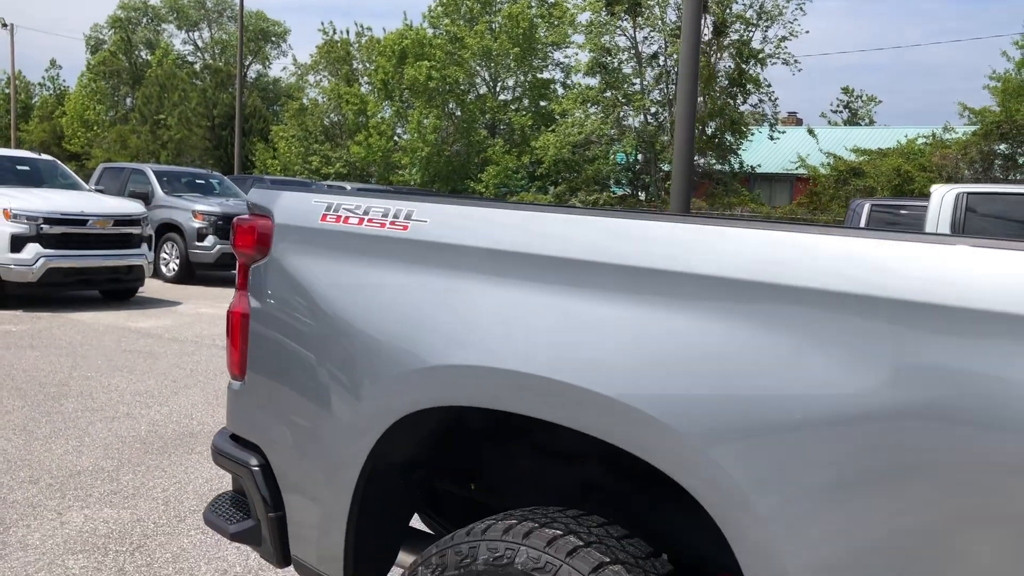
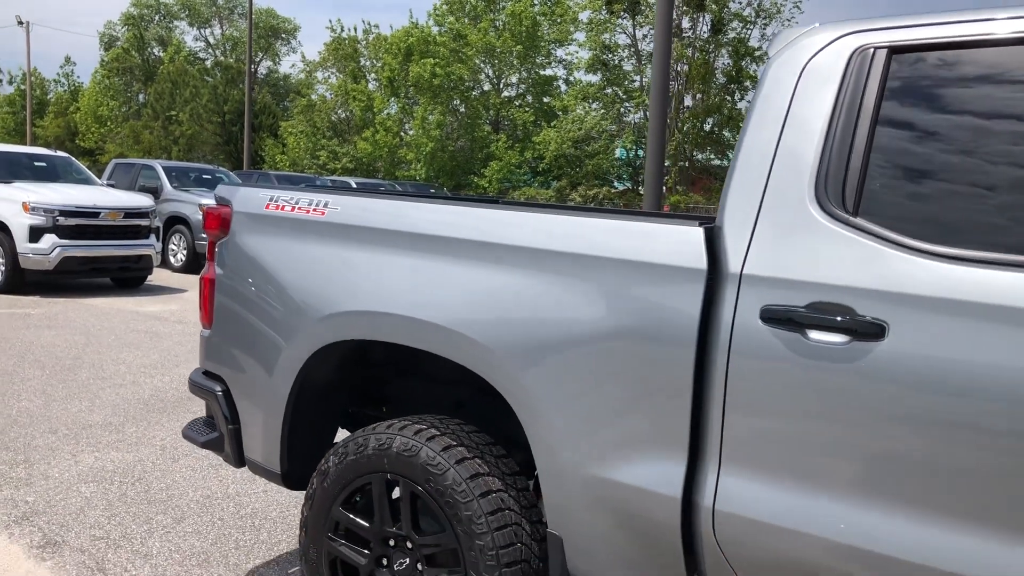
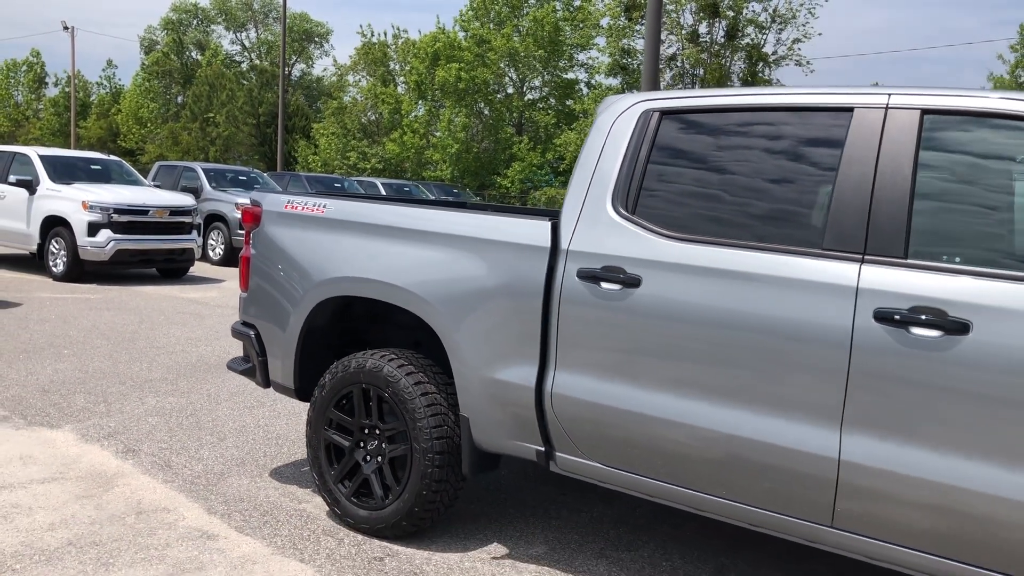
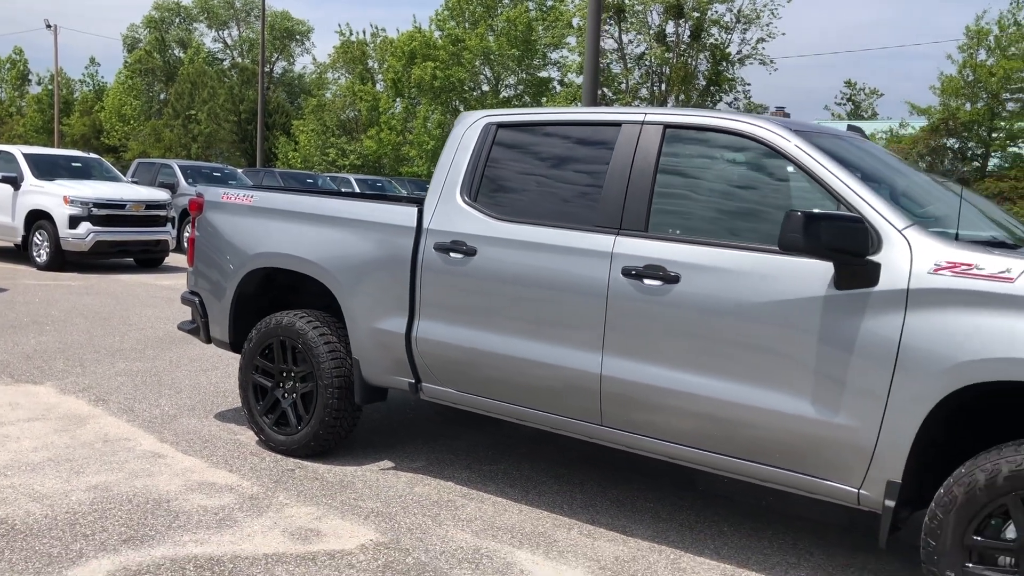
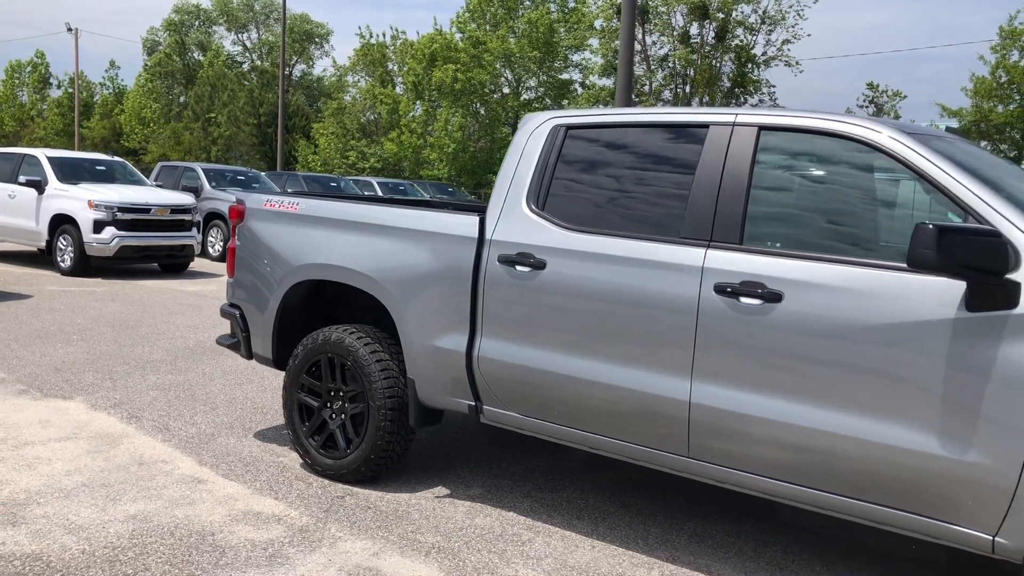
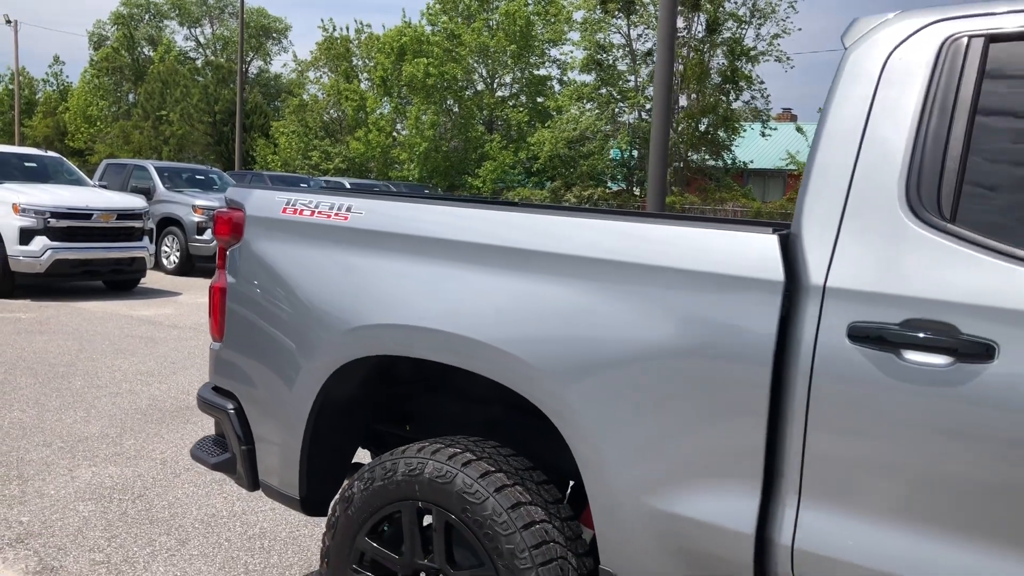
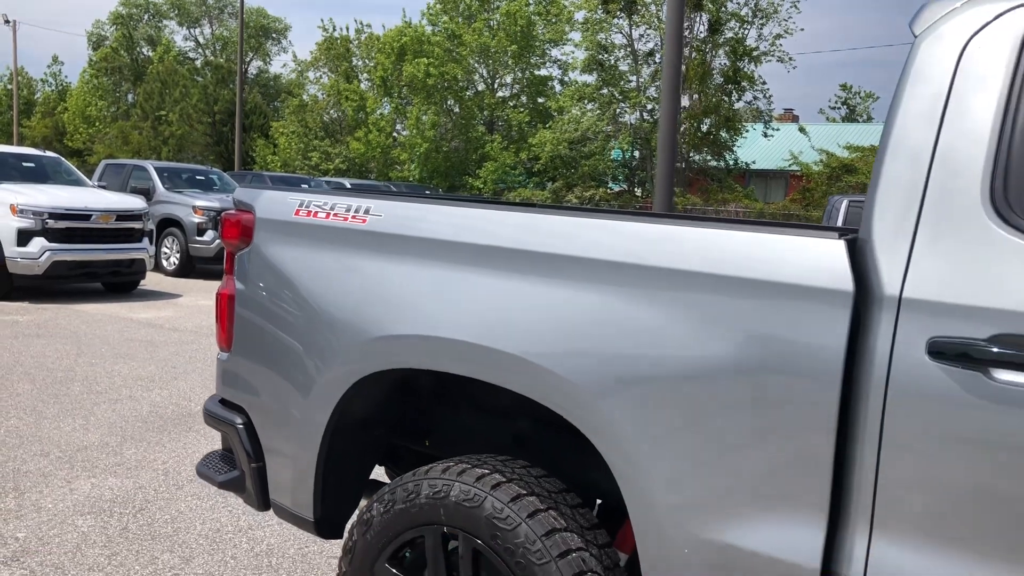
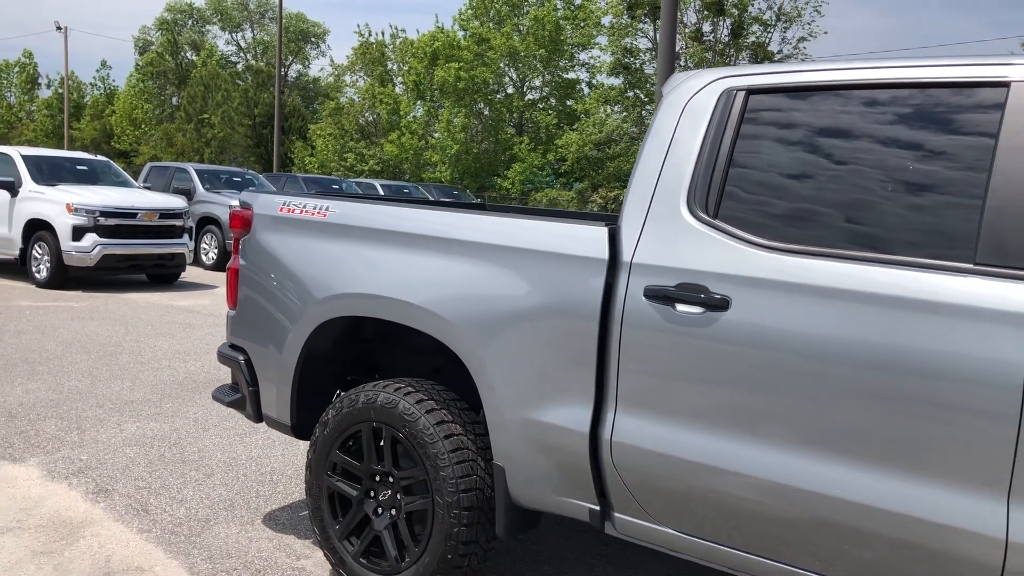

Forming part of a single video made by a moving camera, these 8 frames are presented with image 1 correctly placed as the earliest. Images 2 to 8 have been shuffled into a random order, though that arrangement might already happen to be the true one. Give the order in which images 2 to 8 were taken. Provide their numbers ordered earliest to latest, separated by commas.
7, 6, 2, 8, 3, 5, 4
